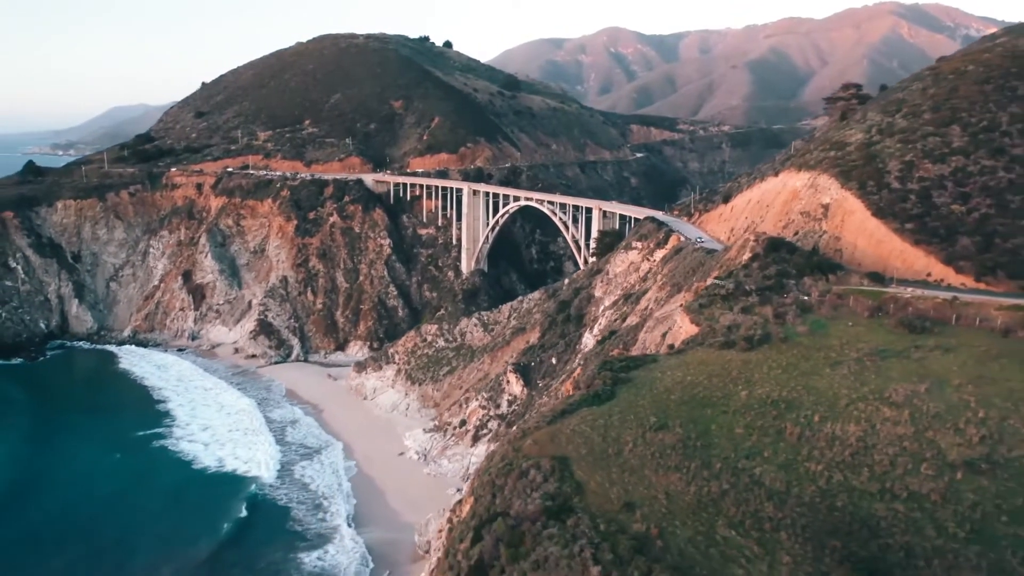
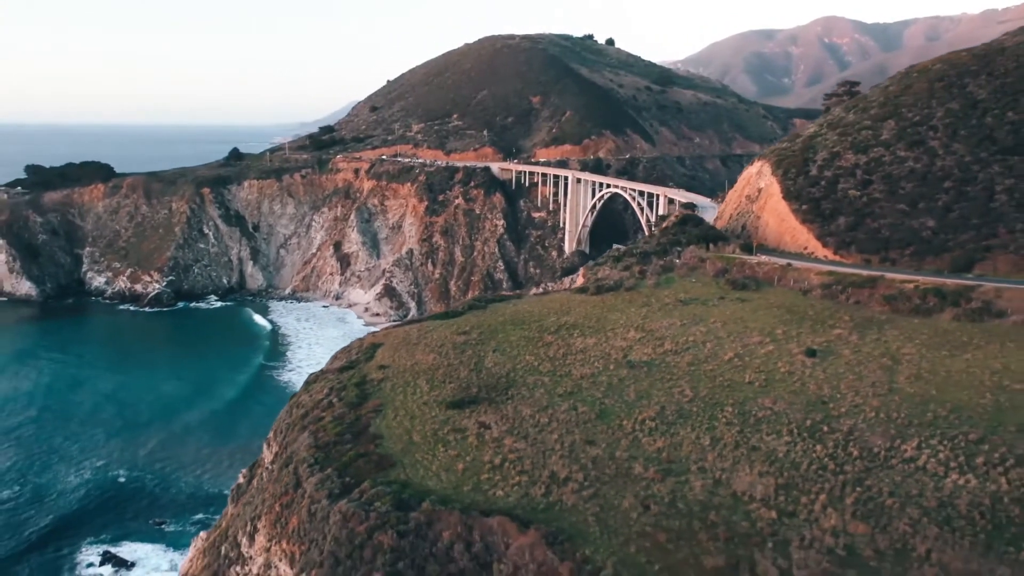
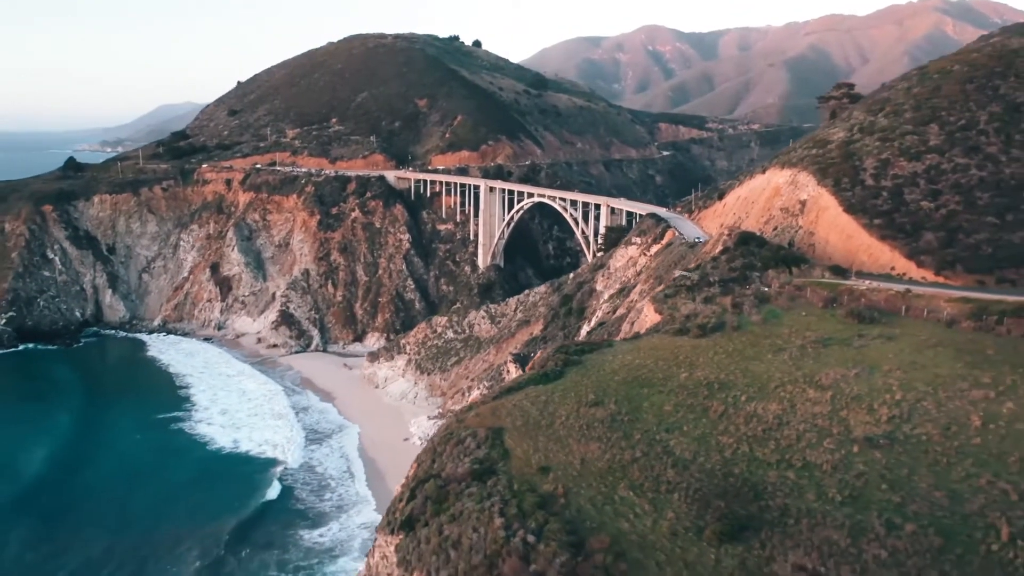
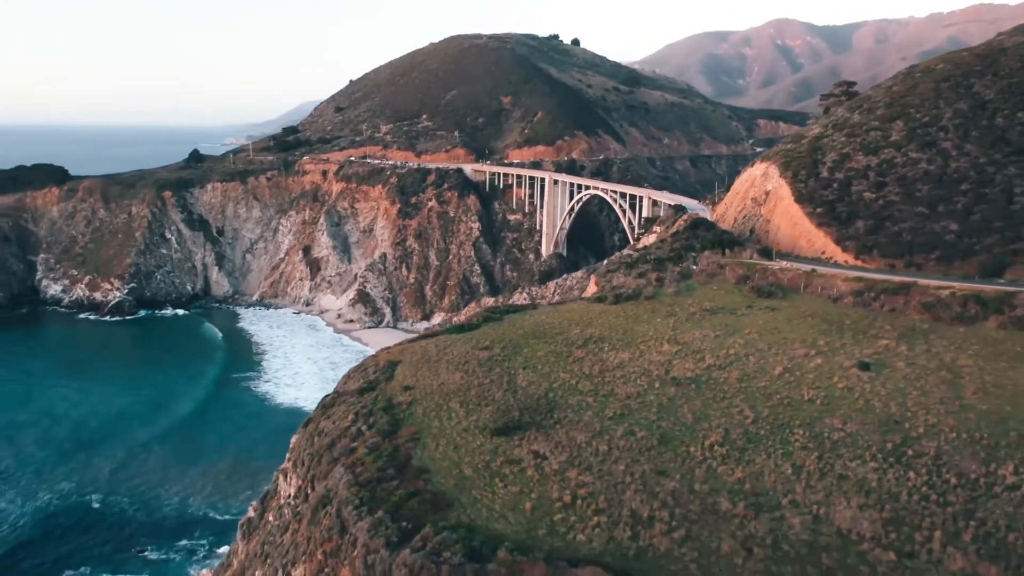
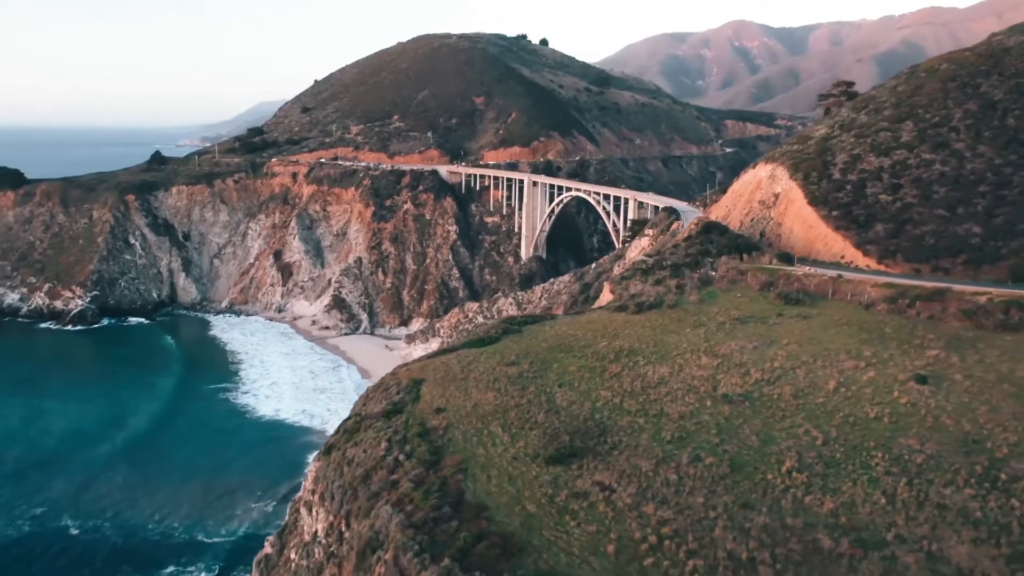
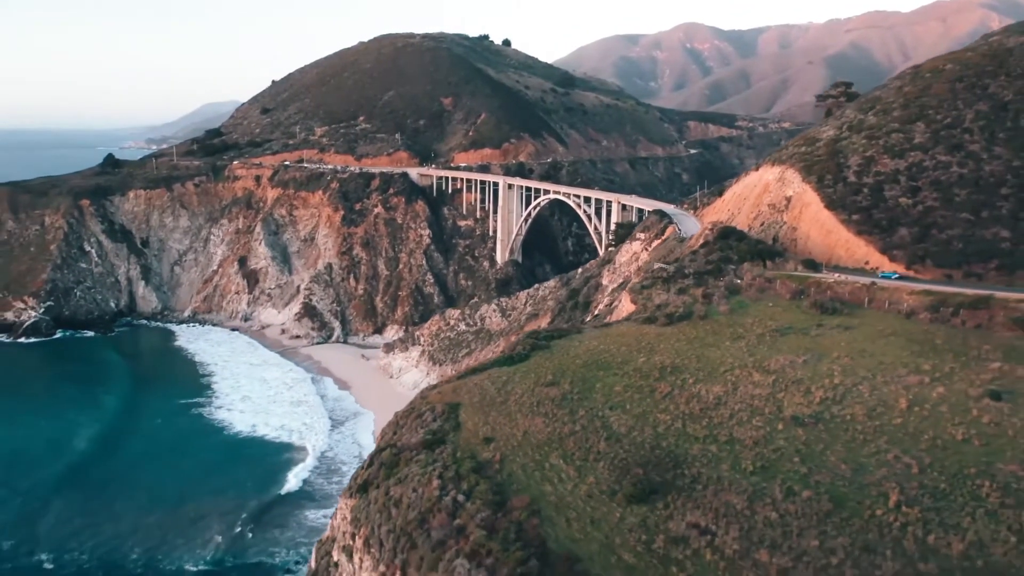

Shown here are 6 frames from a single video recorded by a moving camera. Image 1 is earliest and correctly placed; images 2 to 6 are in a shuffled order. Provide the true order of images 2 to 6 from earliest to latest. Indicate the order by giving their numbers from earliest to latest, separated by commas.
3, 6, 5, 4, 2
